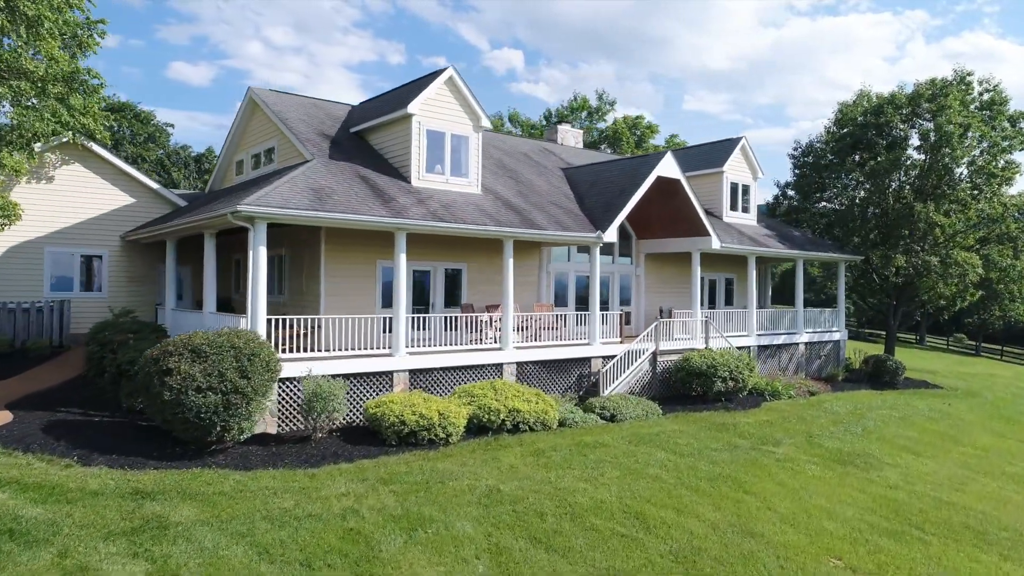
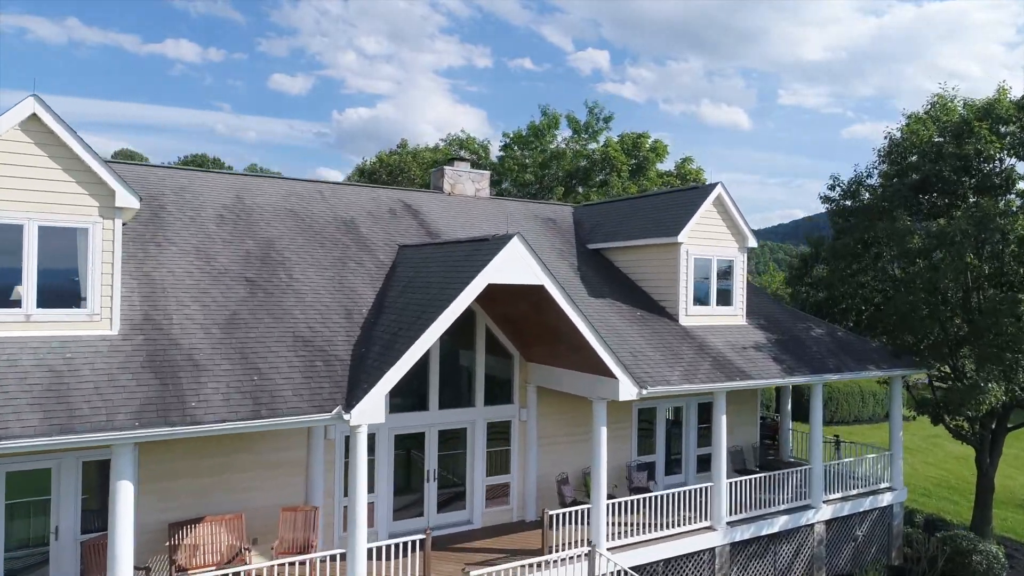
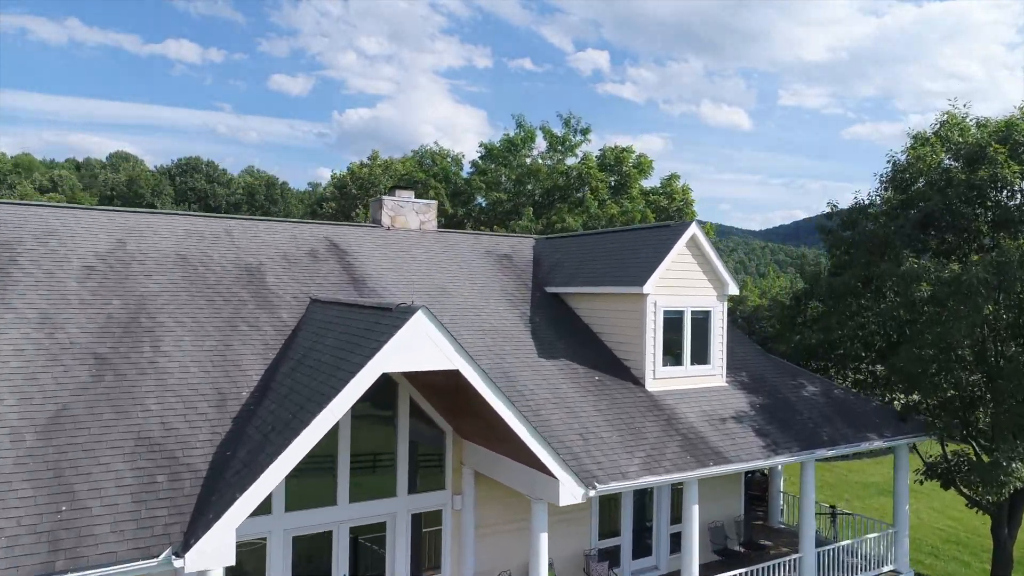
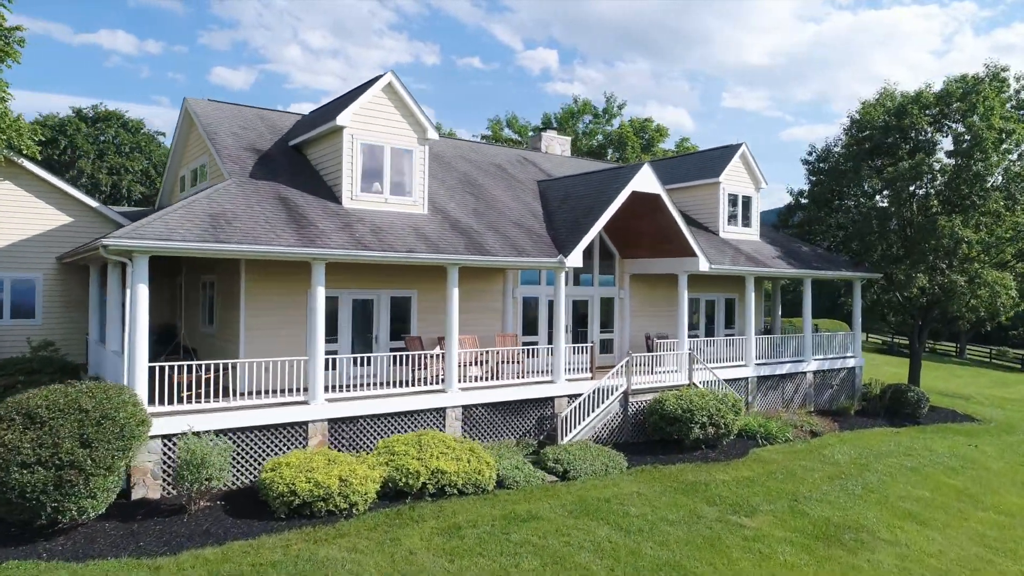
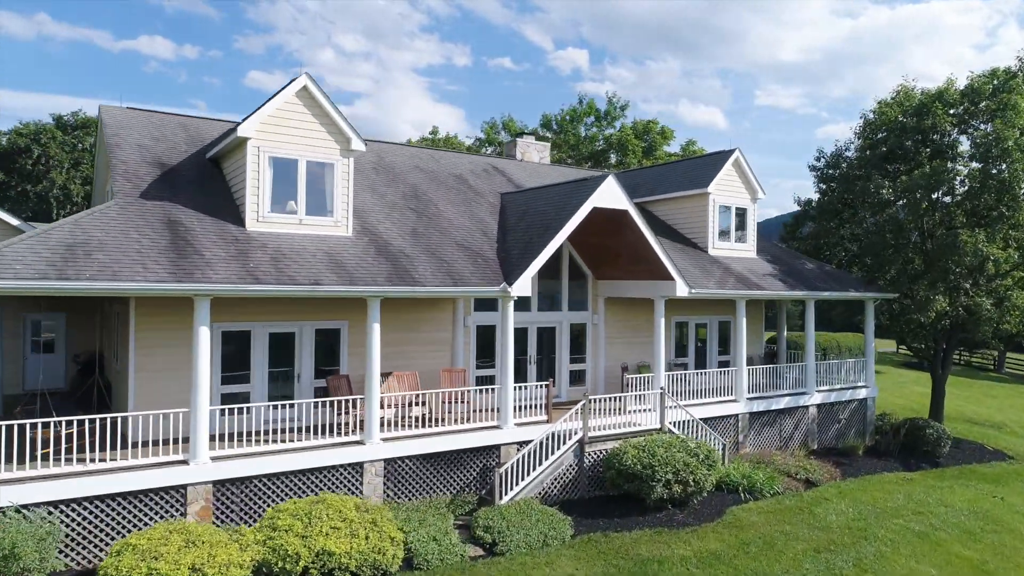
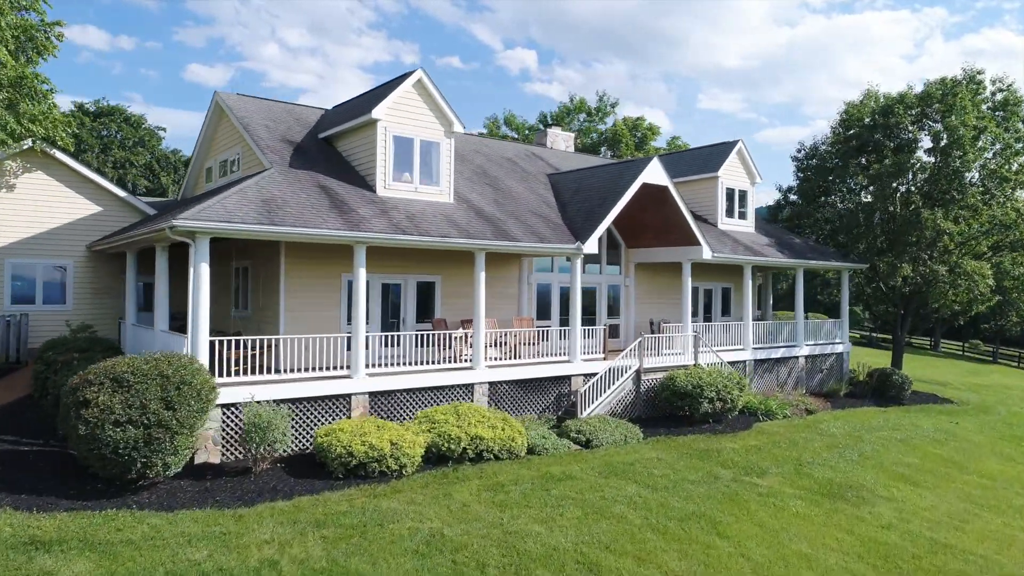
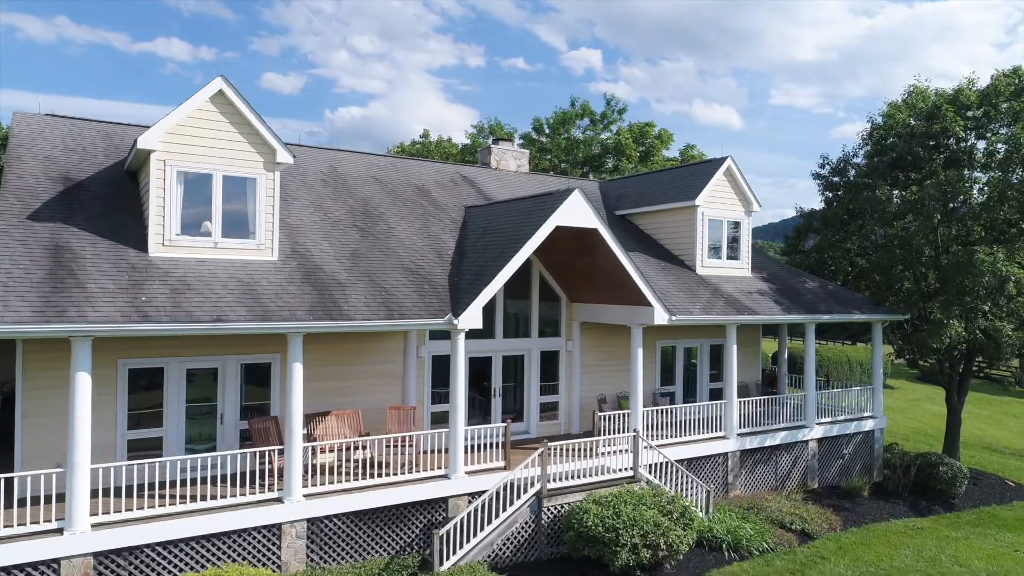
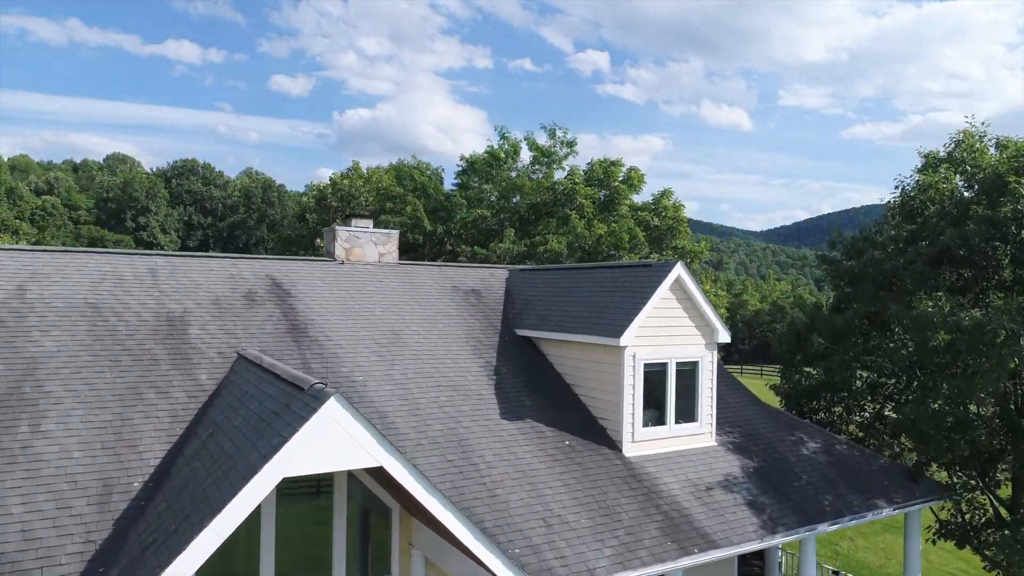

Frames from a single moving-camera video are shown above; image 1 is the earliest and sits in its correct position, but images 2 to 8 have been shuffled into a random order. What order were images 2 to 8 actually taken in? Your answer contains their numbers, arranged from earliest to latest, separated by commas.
6, 4, 5, 7, 2, 3, 8
